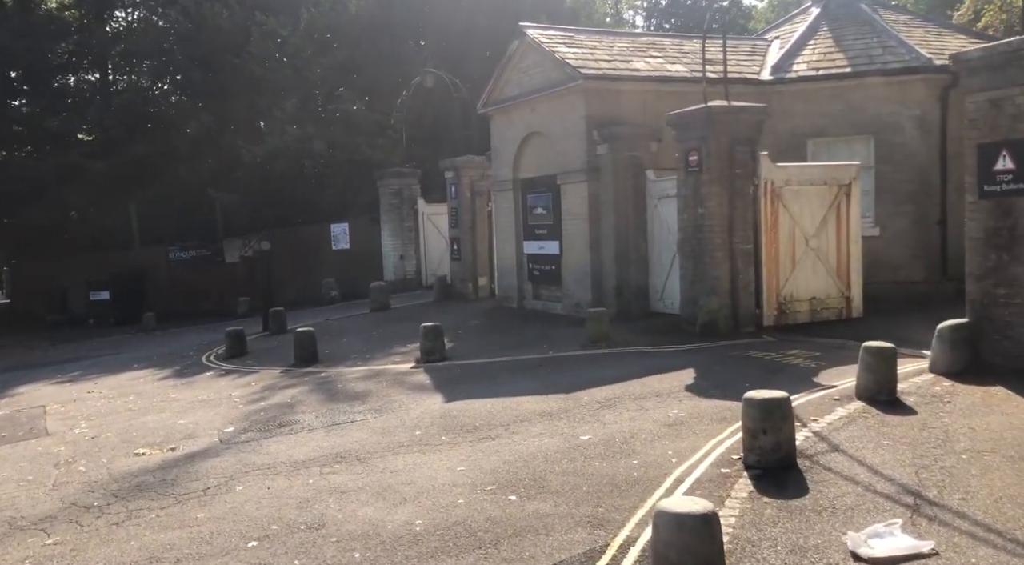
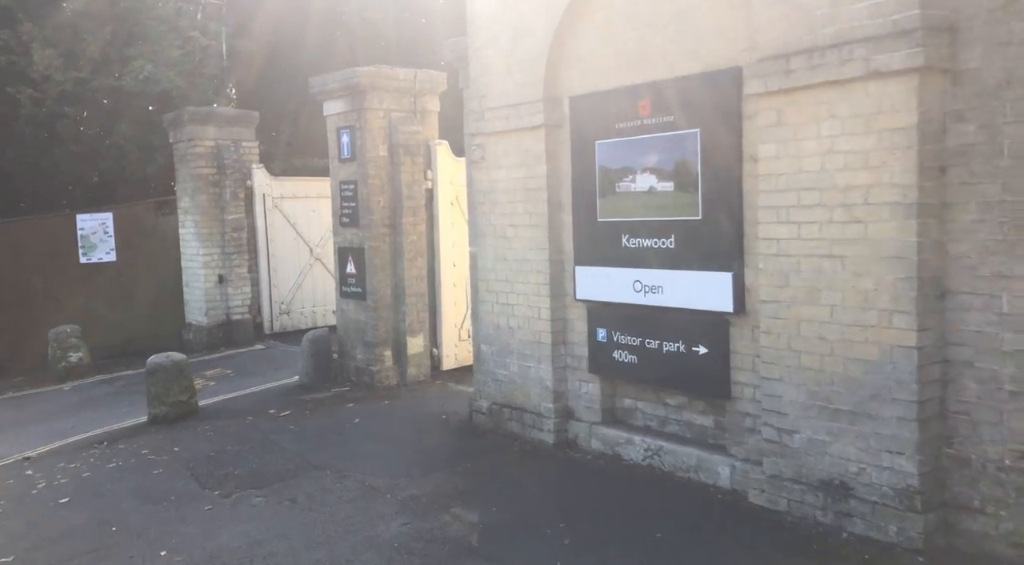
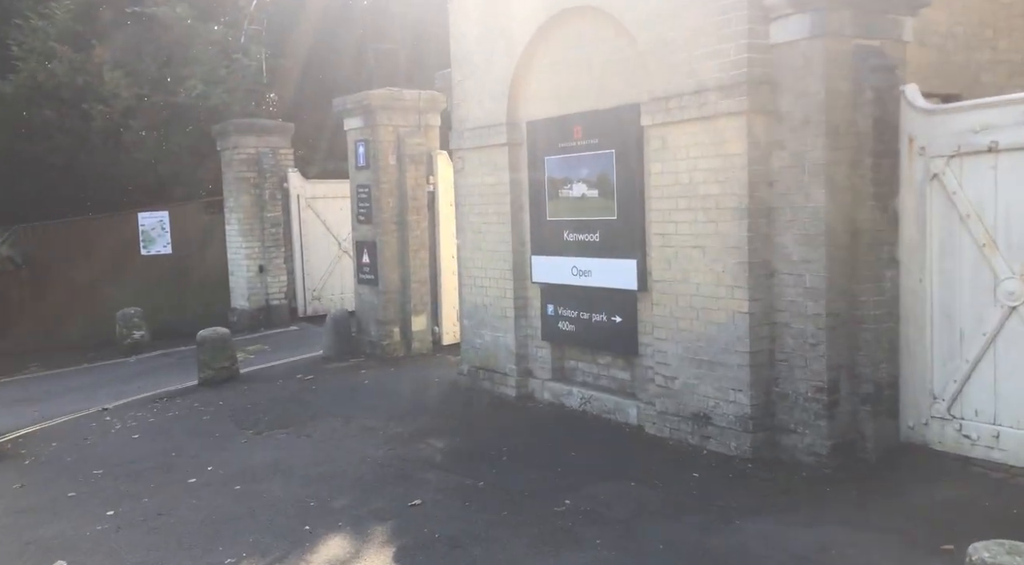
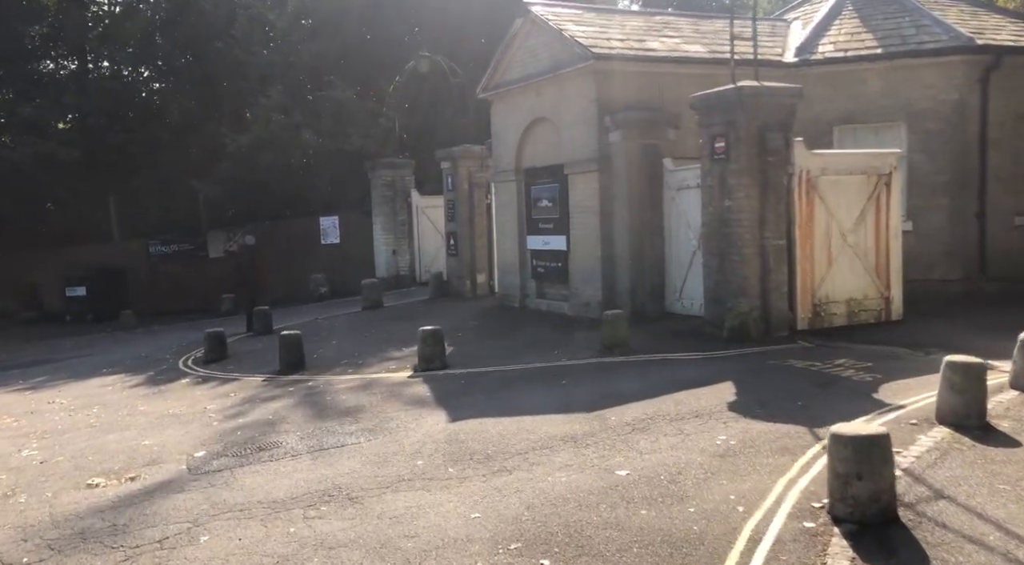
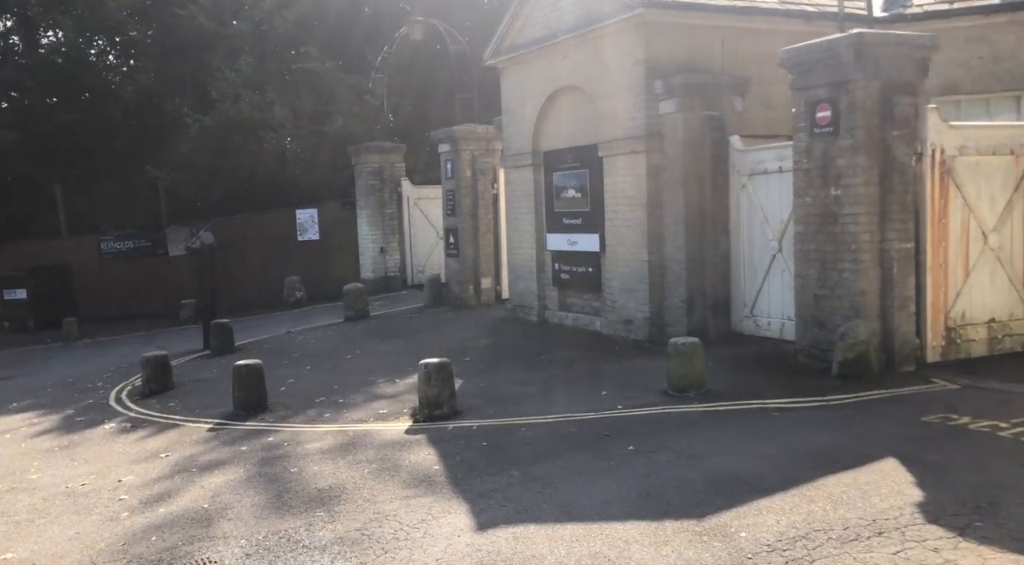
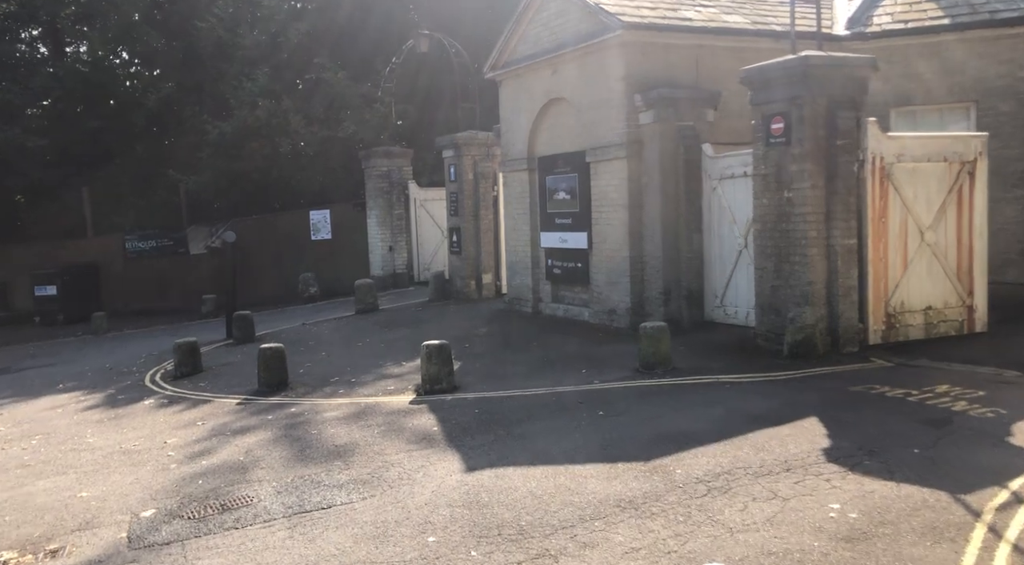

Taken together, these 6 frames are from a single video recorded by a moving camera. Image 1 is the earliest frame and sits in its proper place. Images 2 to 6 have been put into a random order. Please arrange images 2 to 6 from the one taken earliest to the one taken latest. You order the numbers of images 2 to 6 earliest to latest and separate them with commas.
4, 6, 5, 3, 2
